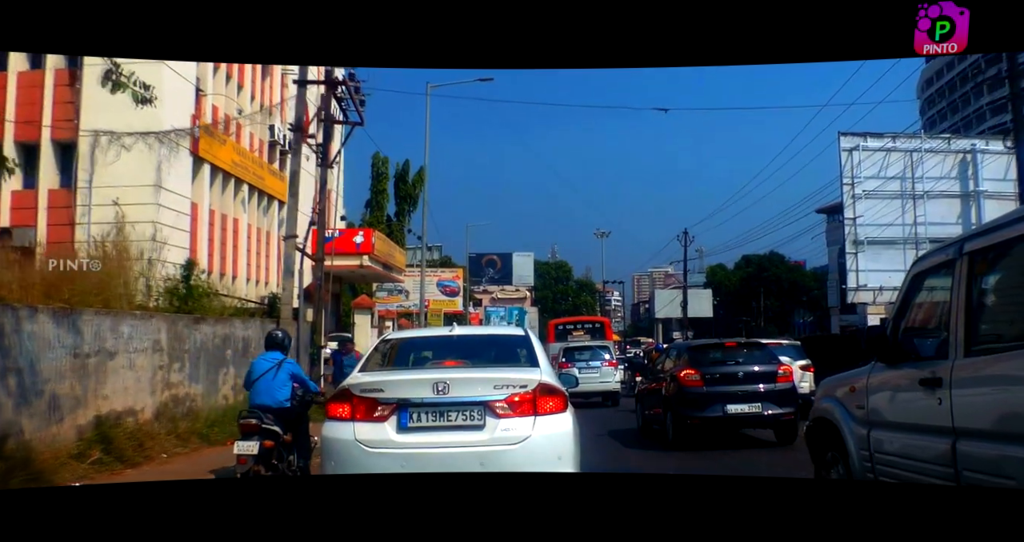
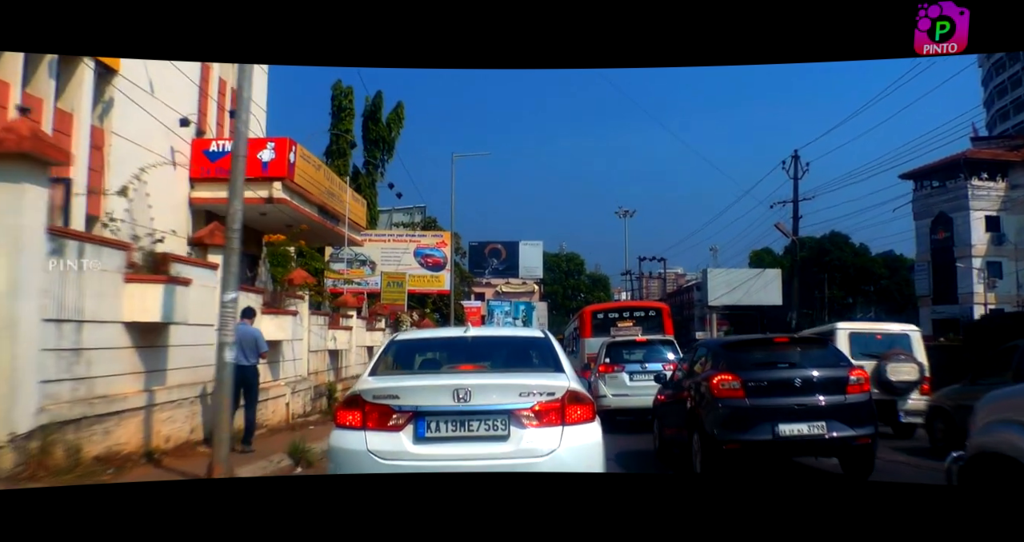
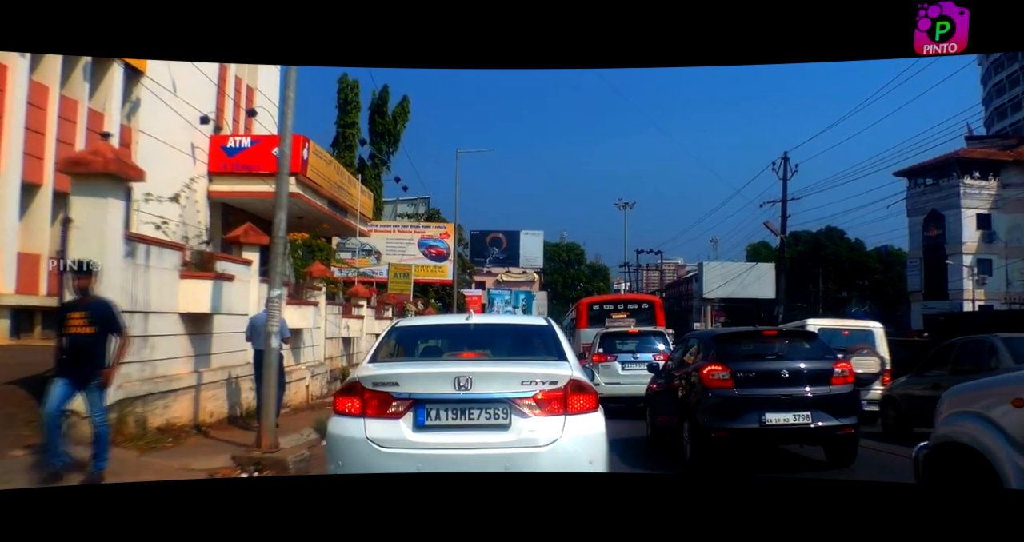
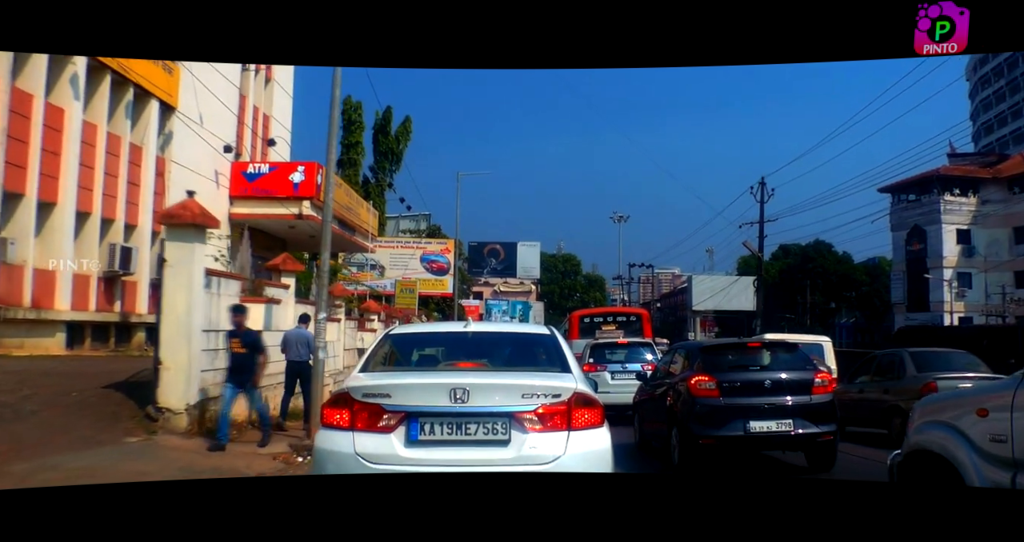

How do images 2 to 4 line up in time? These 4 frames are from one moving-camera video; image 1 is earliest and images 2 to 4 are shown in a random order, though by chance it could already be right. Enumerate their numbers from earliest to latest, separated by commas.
4, 3, 2
